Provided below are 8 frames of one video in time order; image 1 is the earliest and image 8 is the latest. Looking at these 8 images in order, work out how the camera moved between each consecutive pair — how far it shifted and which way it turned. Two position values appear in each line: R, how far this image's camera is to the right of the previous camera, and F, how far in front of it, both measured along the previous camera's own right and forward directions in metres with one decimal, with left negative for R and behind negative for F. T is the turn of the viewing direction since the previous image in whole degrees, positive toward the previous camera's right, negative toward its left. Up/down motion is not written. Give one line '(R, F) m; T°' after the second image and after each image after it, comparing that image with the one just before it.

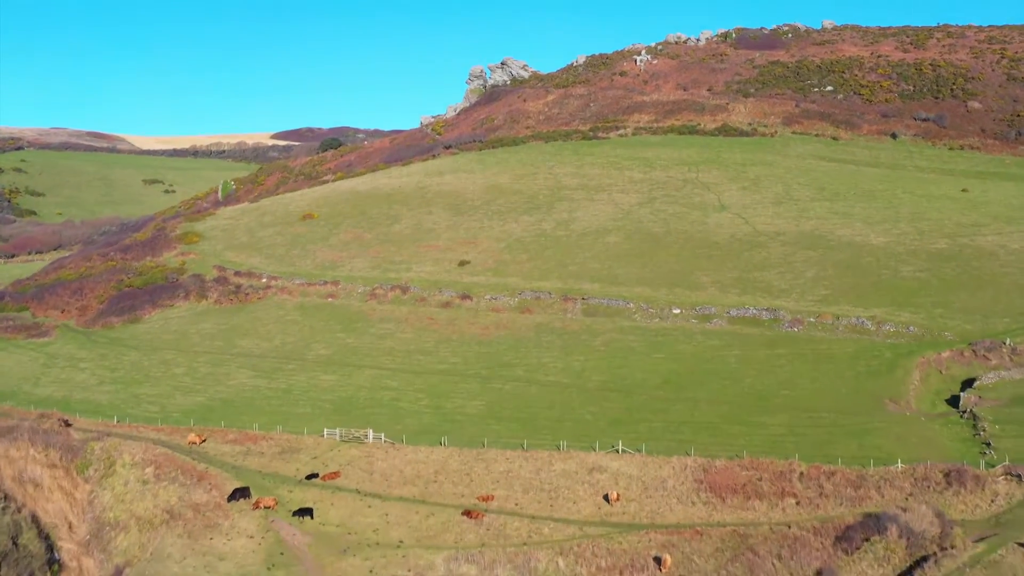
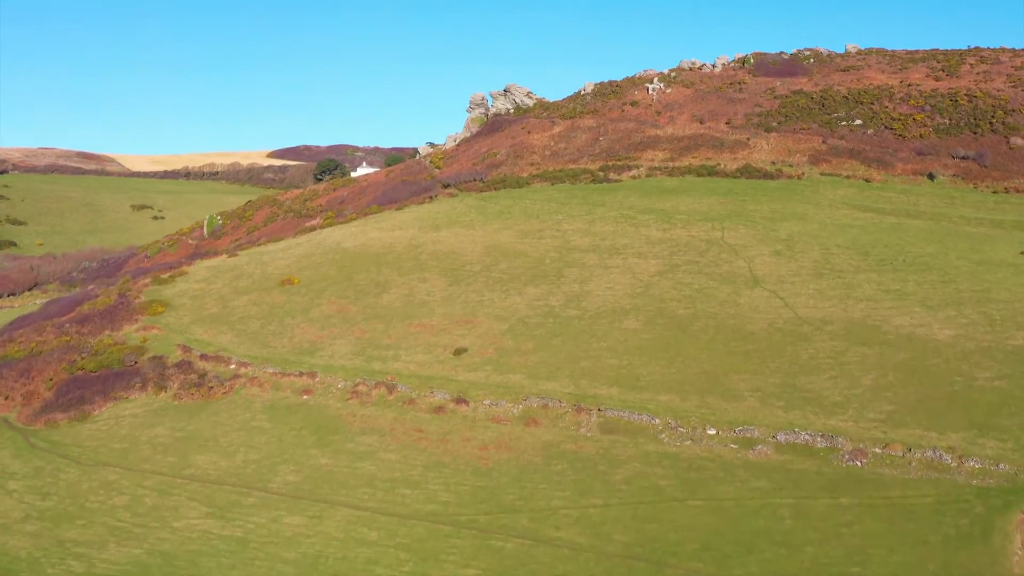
(0.0, +4.3) m; 0°
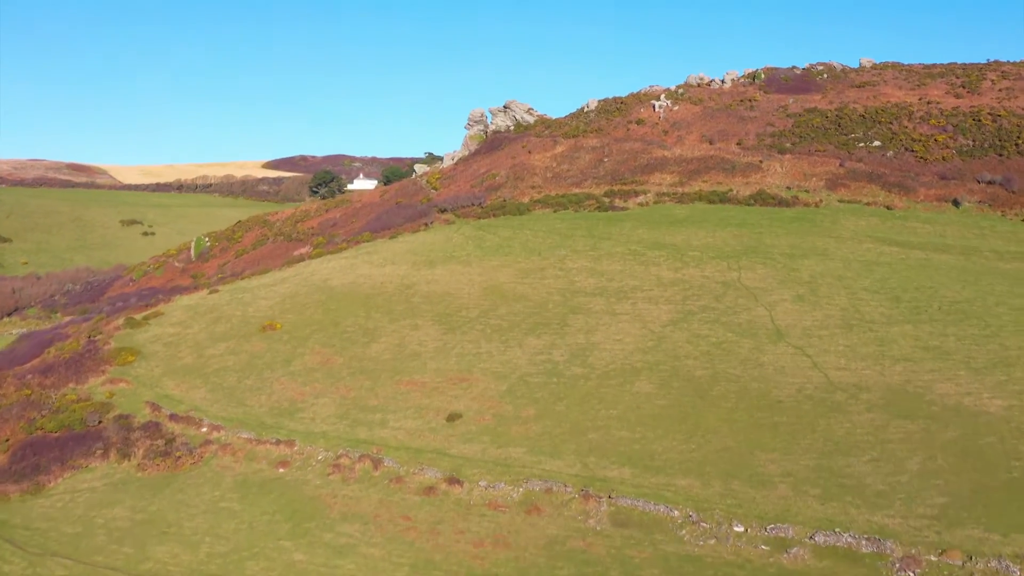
(0.0, +2.8) m; 0°
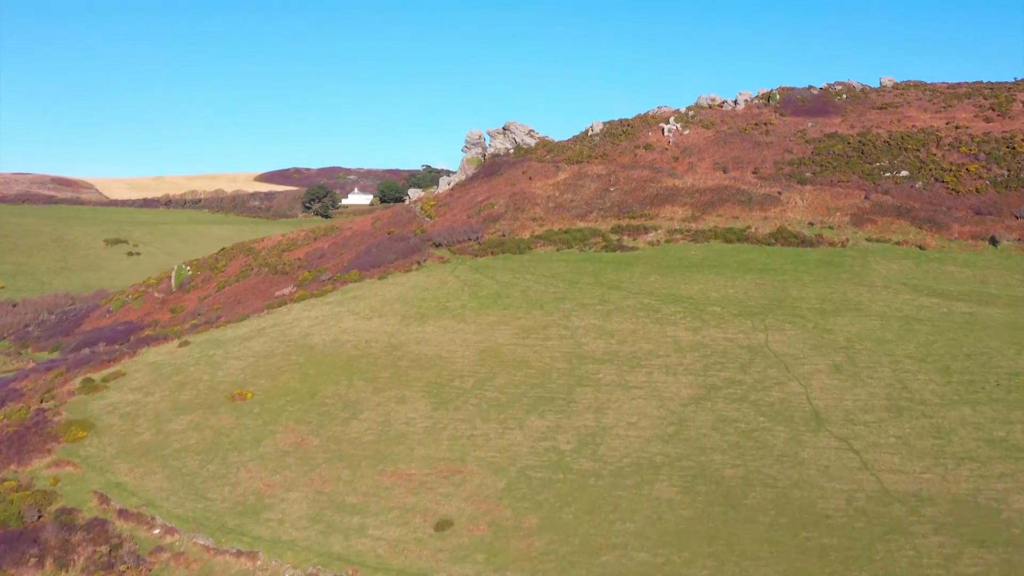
(0.0, +3.7) m; 0°
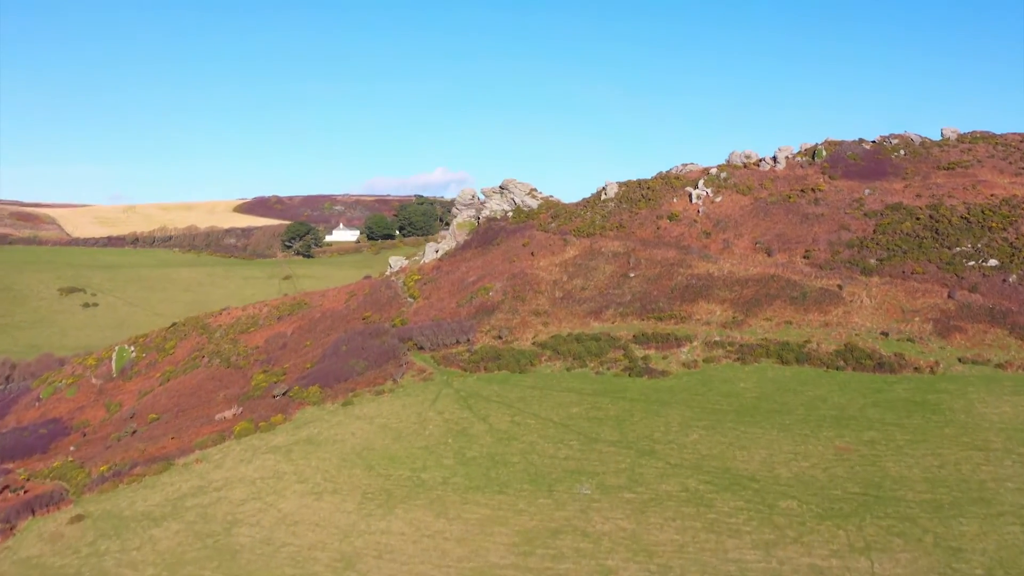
(0.0, +9.0) m; 0°
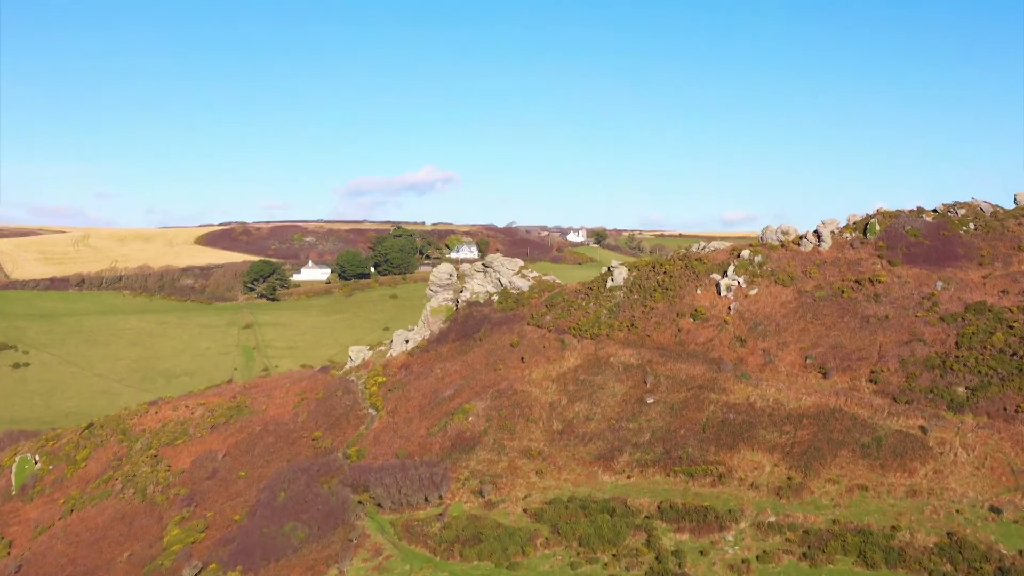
(0.0, +9.1) m; +1°
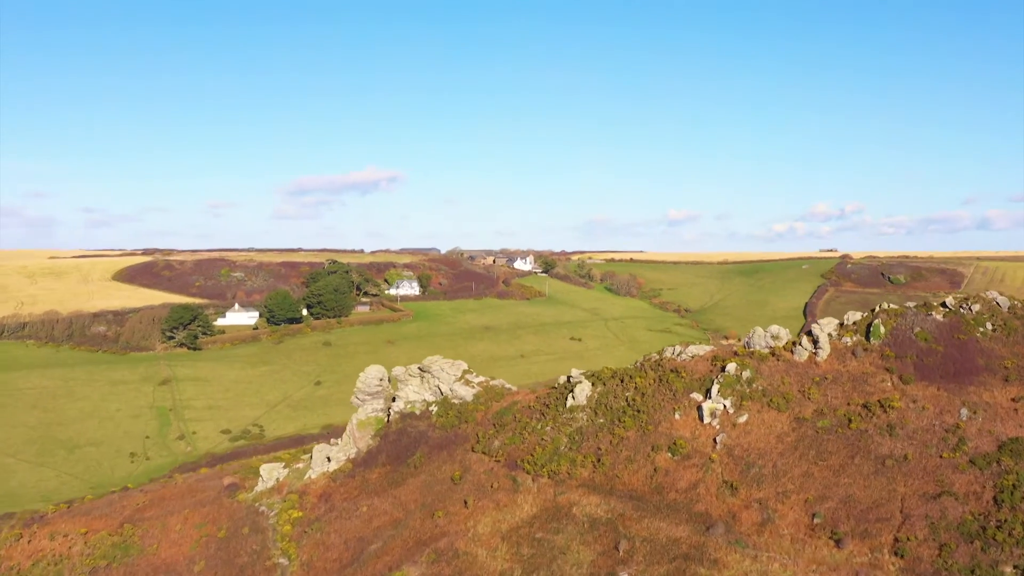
(+0.1, +6.6) m; +3°
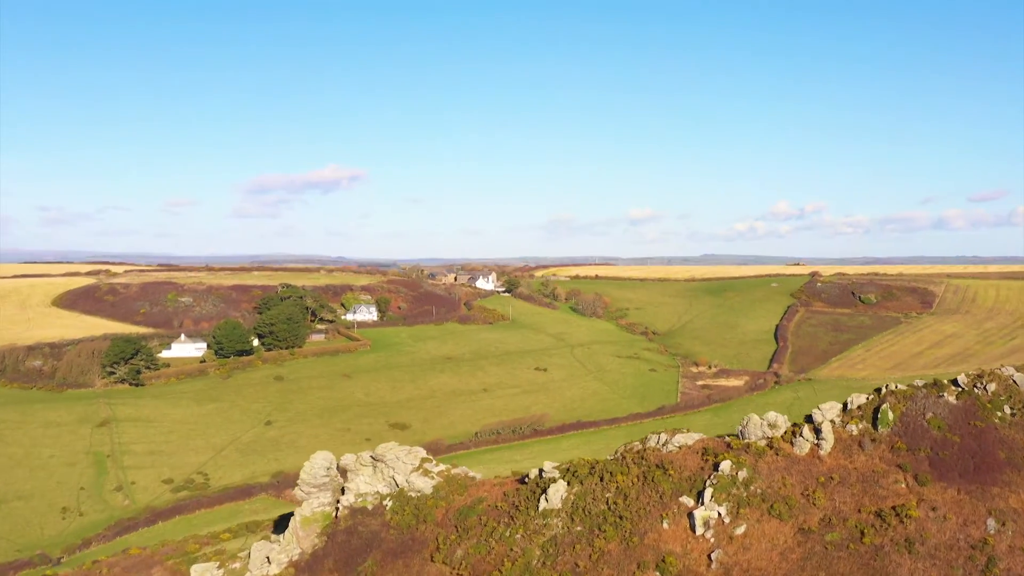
(-0.1, +4.1) m; +2°
